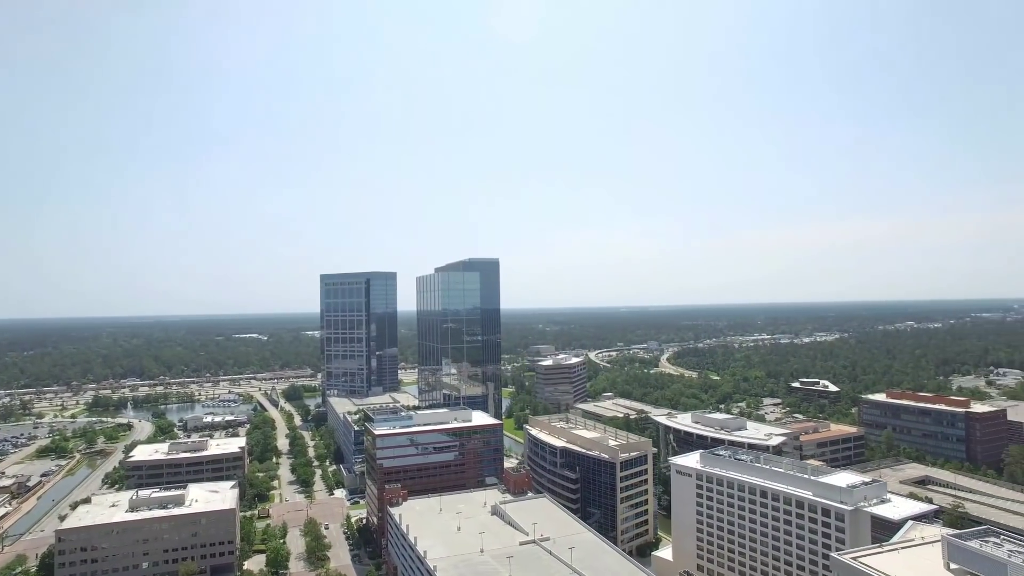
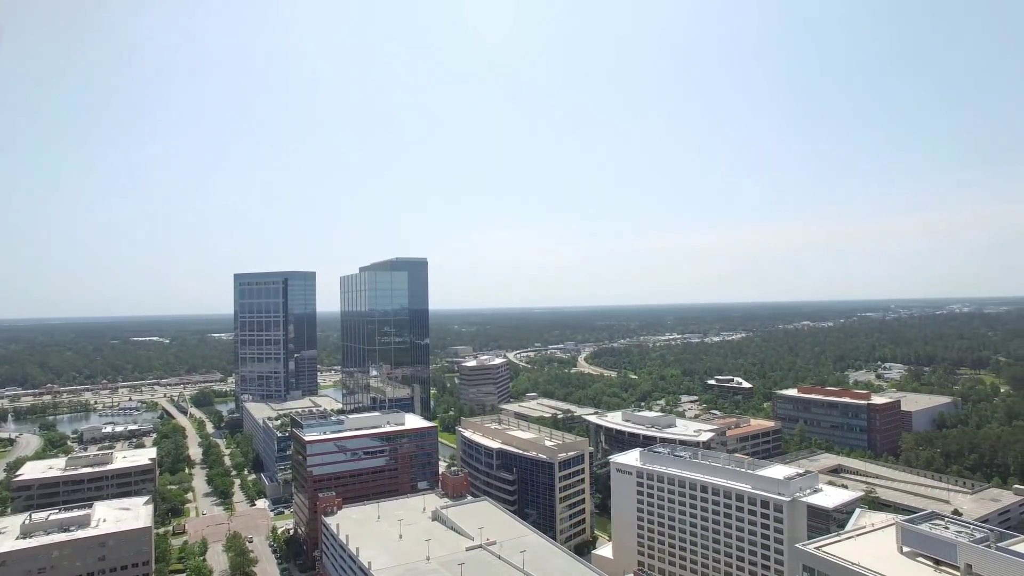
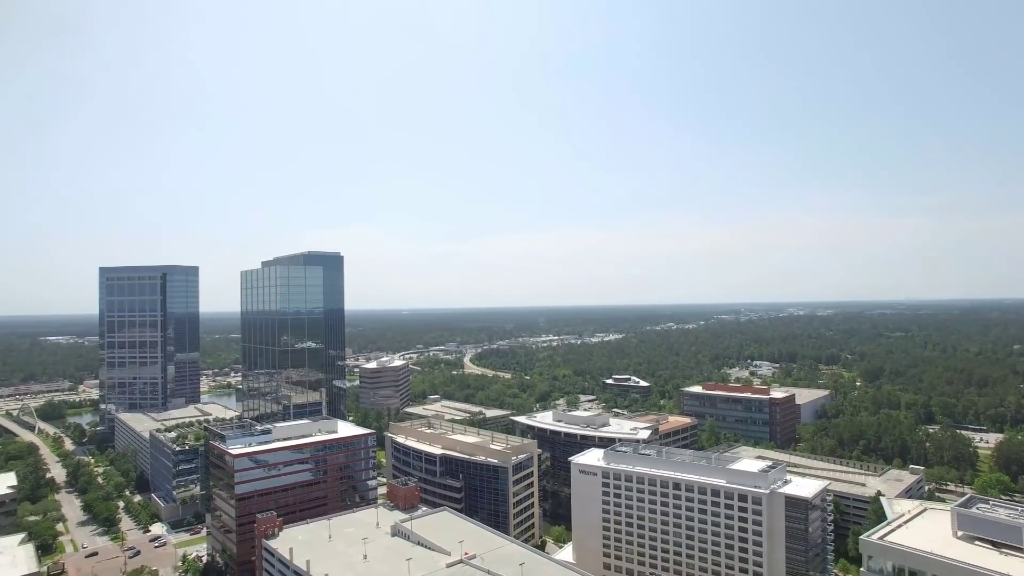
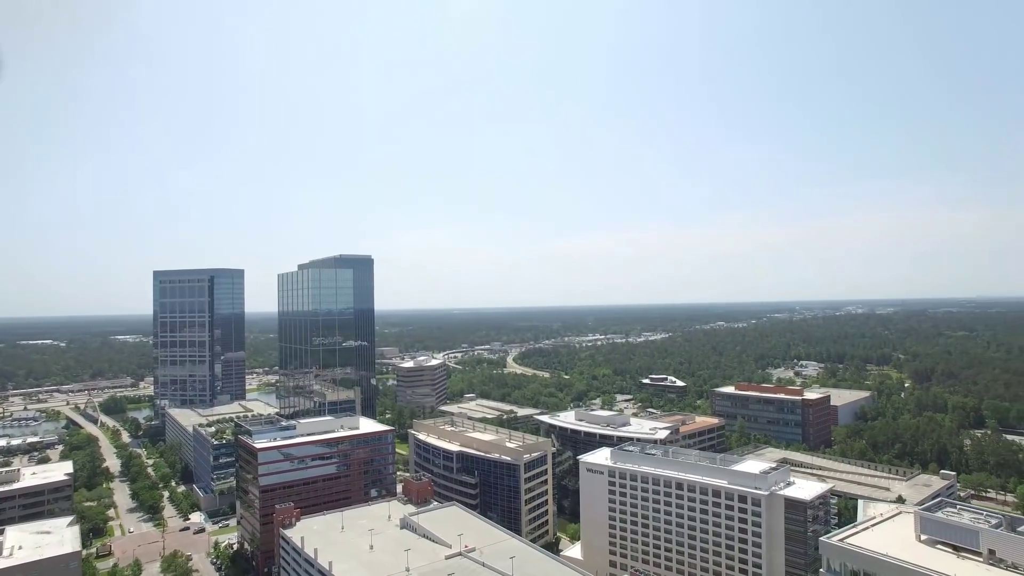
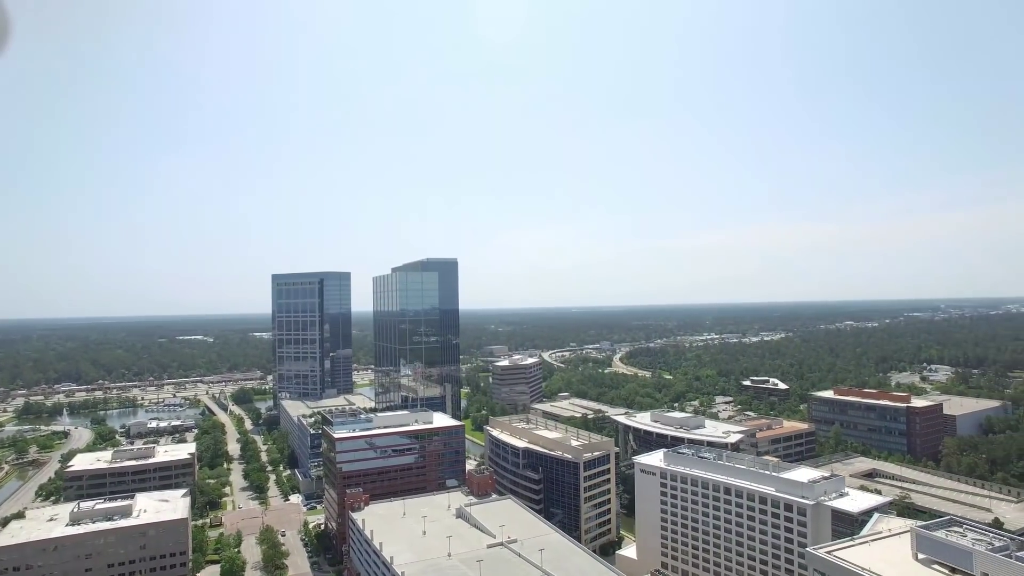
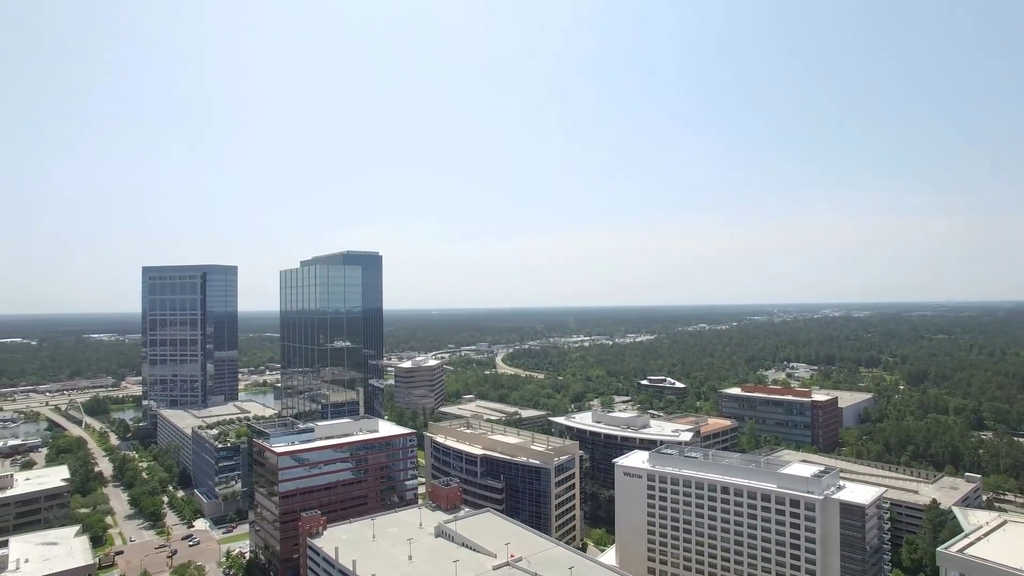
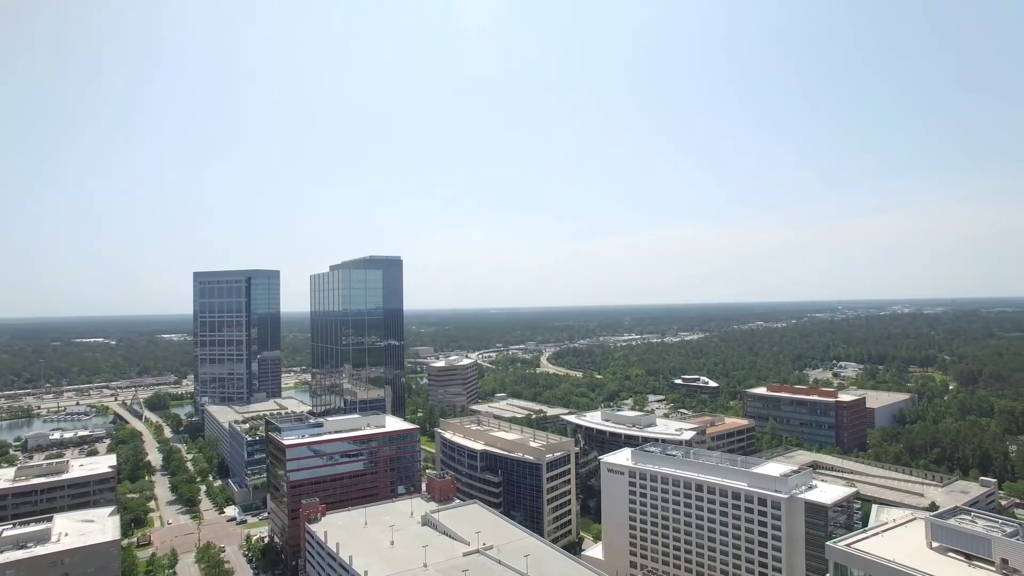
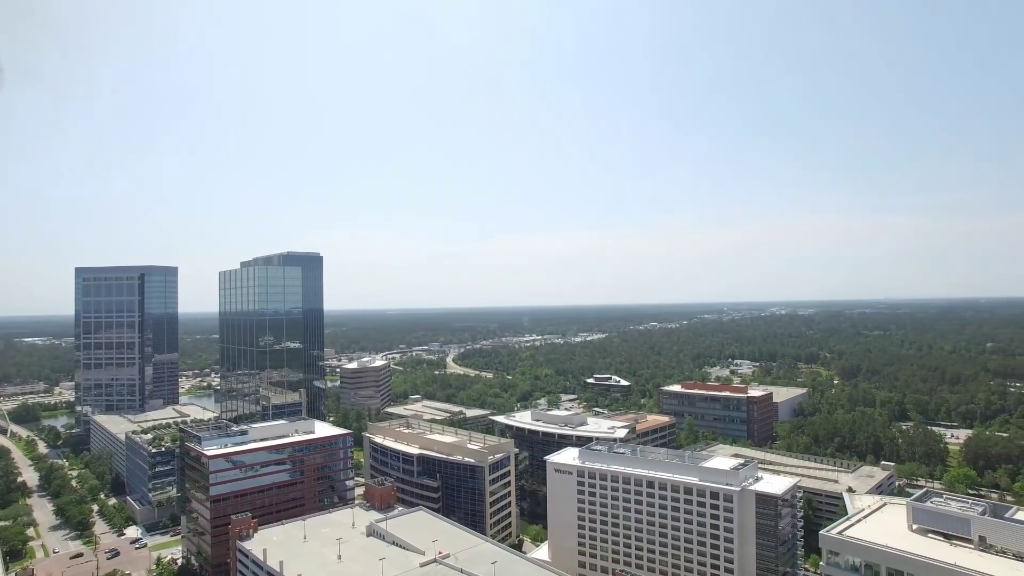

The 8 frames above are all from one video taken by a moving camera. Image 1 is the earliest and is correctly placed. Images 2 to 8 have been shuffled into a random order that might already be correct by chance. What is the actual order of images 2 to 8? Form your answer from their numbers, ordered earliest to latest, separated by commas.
5, 2, 7, 4, 8, 3, 6
